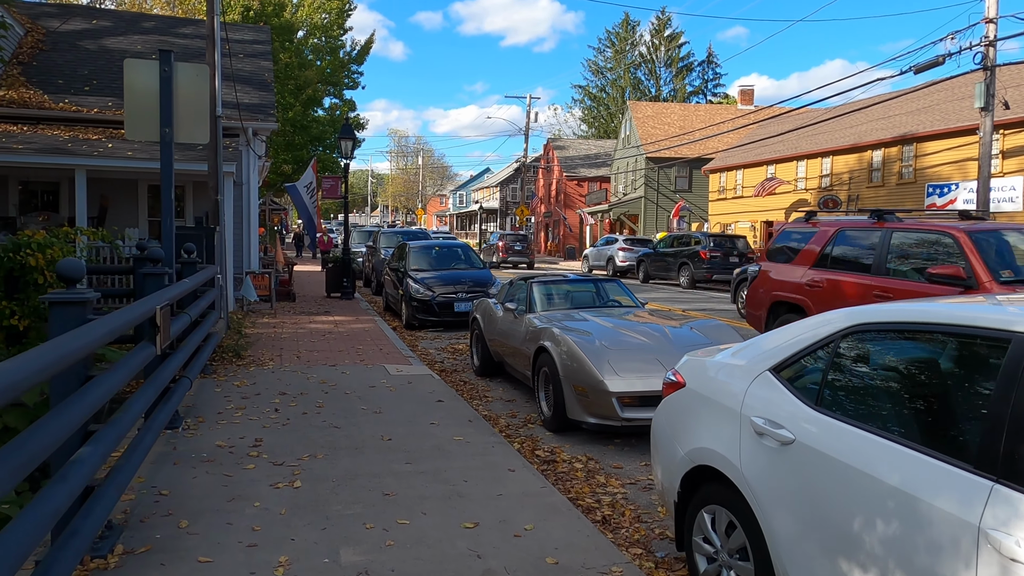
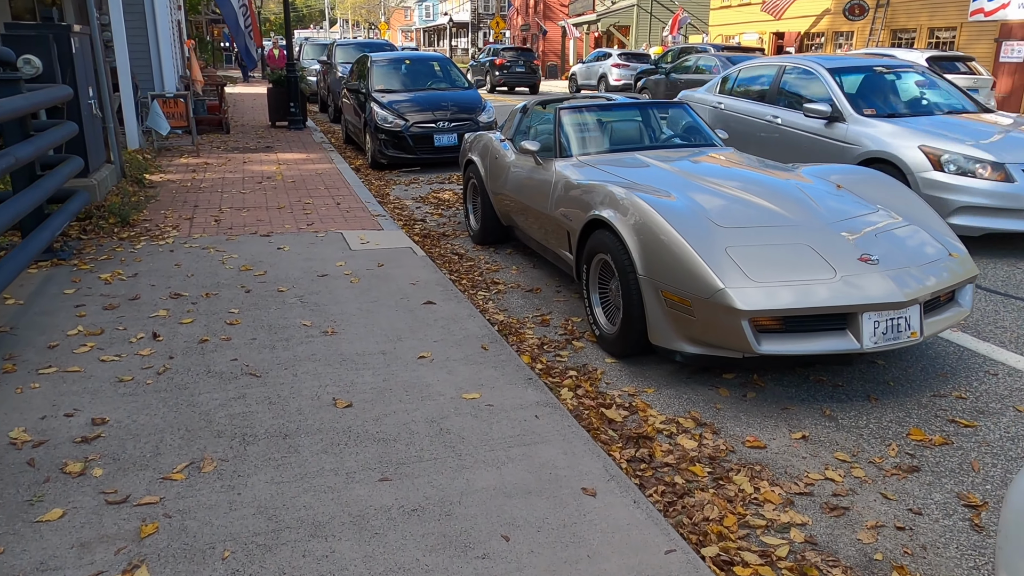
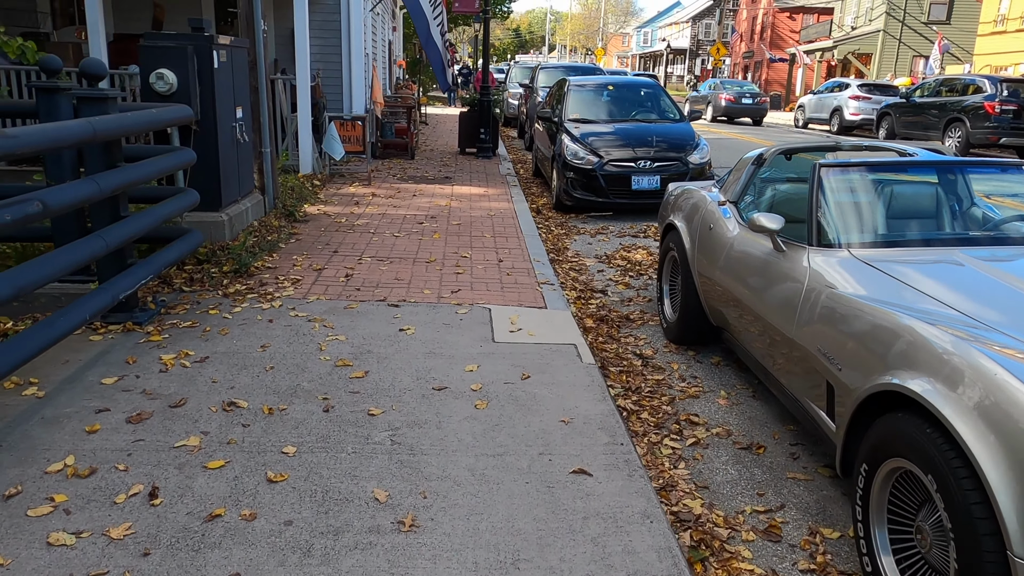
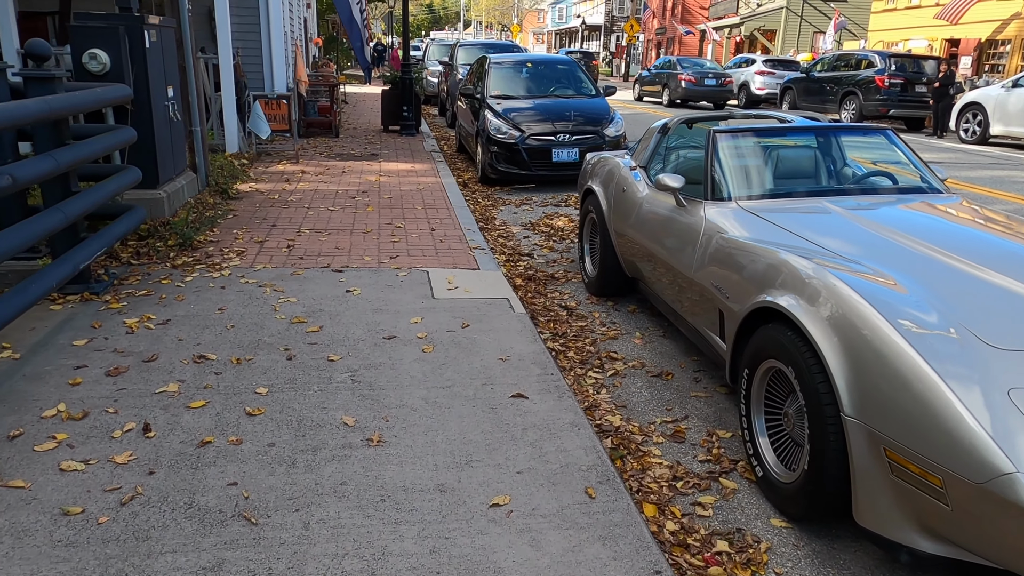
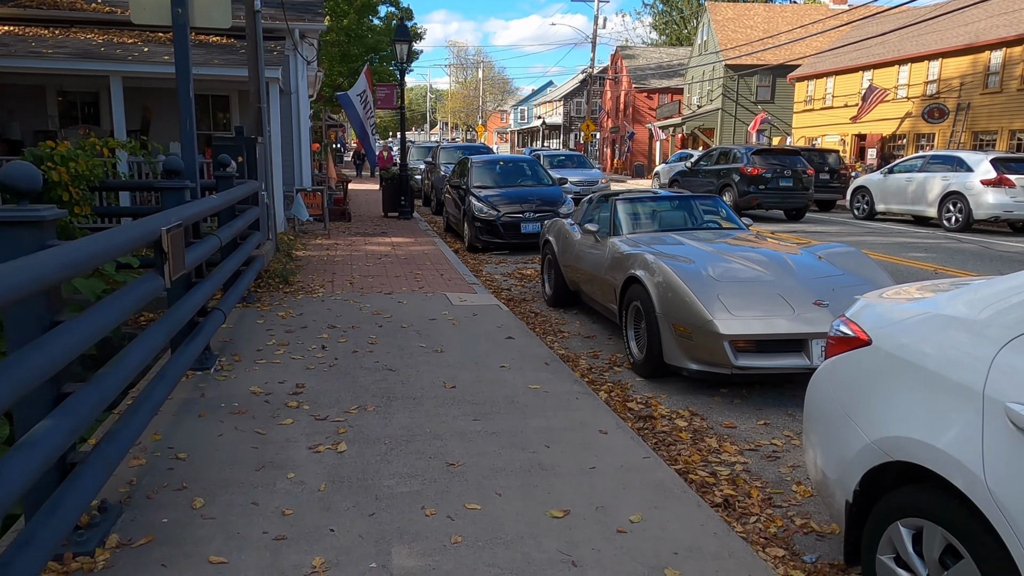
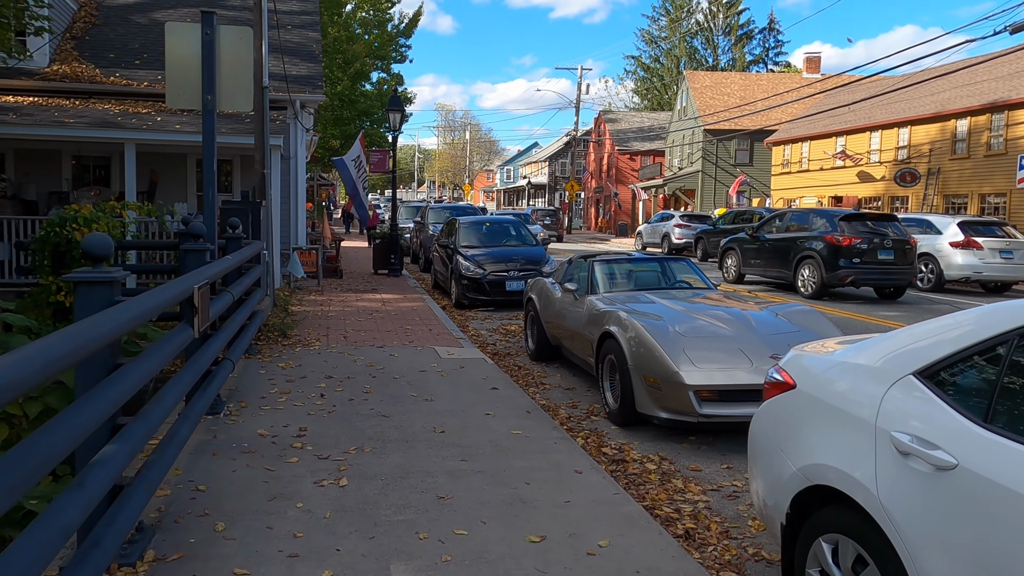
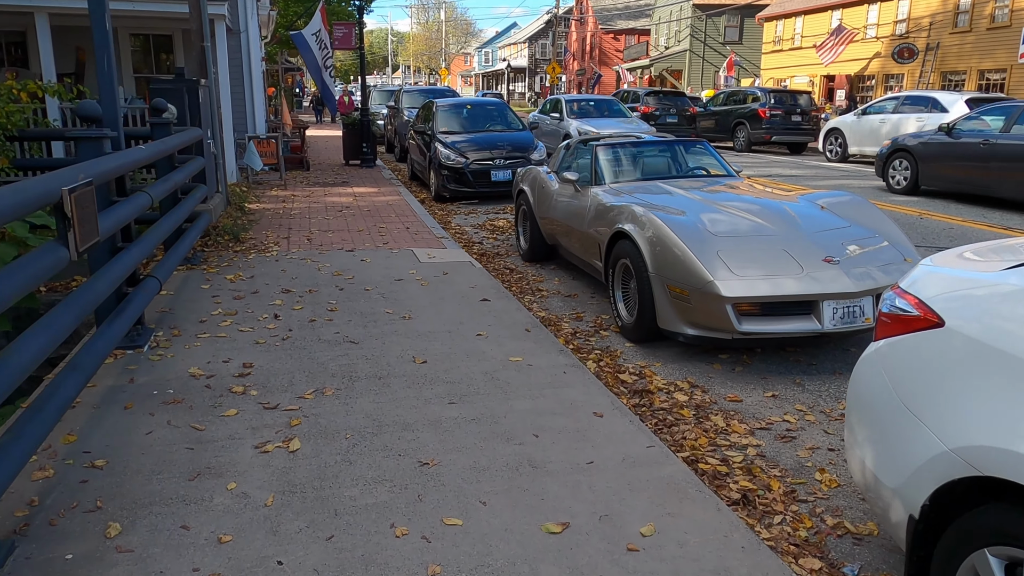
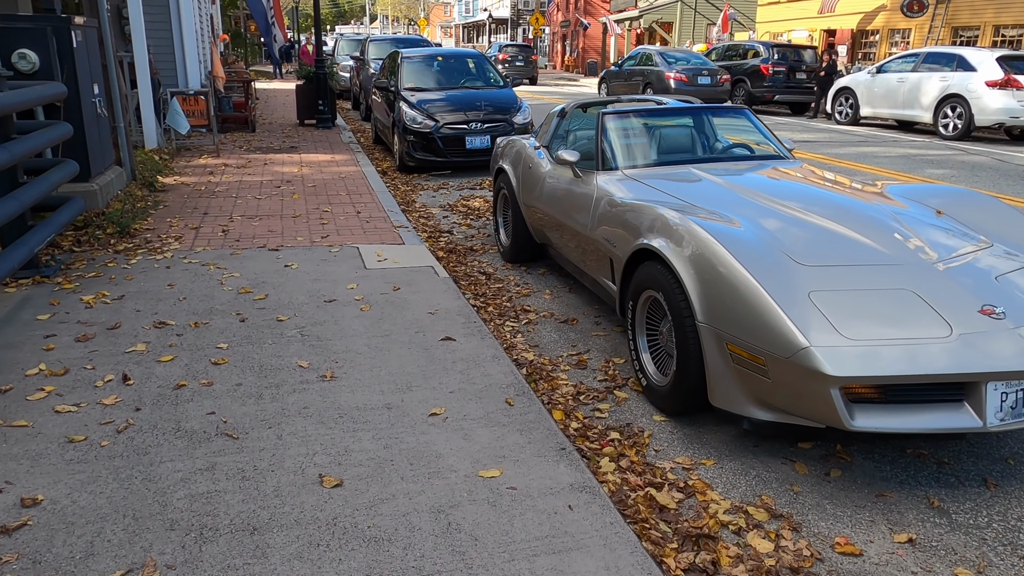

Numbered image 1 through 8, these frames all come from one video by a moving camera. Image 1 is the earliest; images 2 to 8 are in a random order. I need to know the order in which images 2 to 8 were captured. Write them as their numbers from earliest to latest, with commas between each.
6, 5, 7, 2, 8, 4, 3
